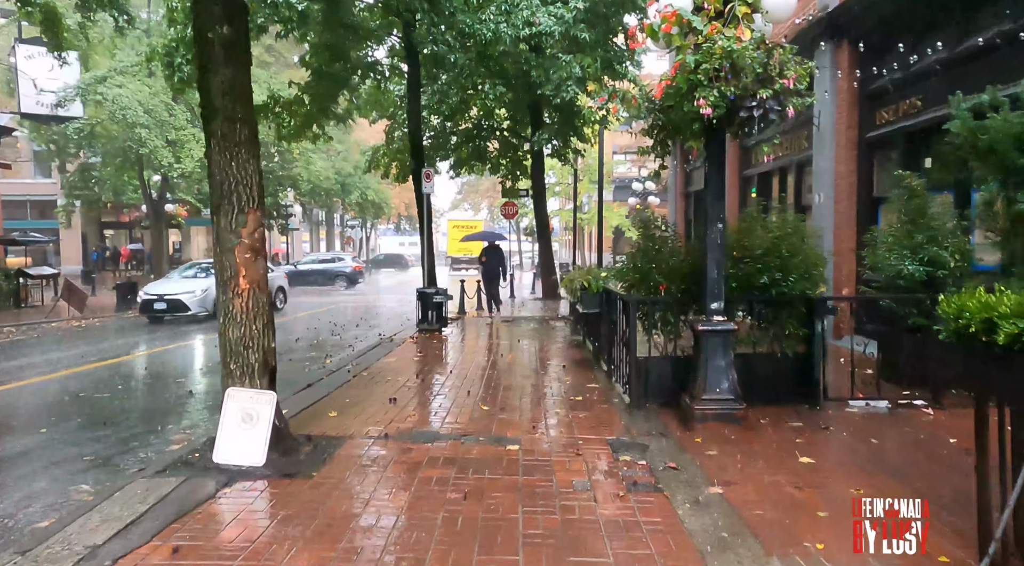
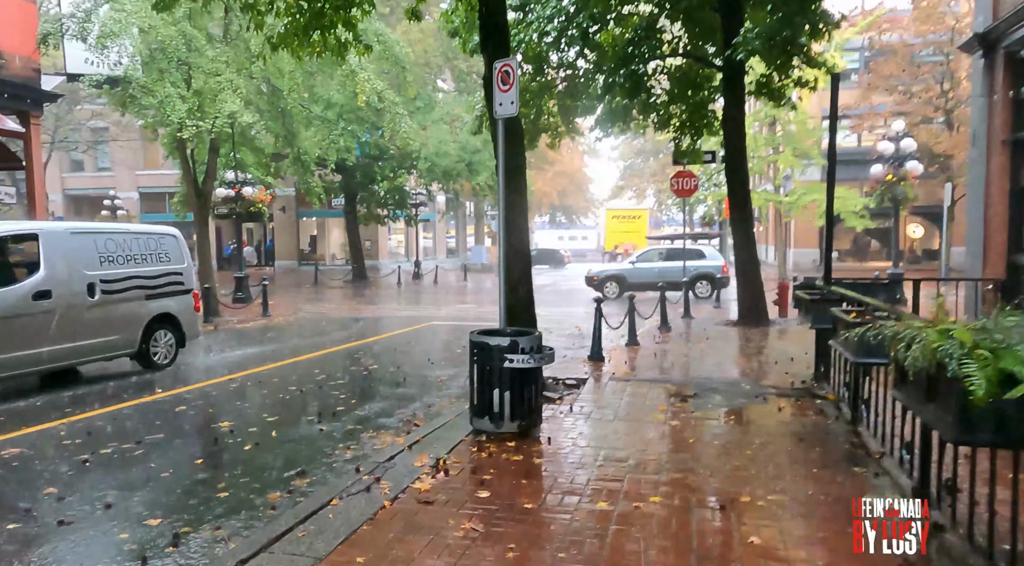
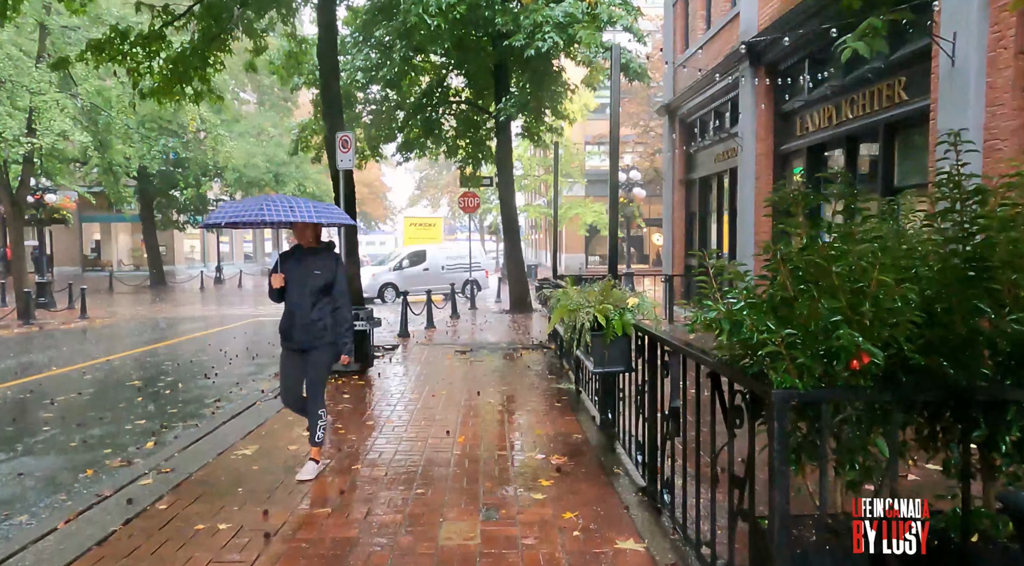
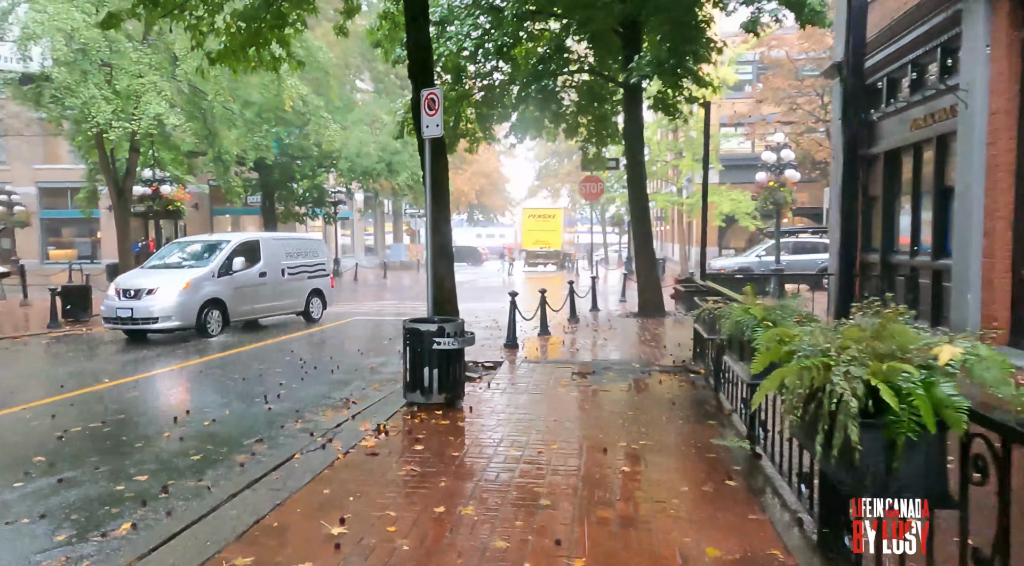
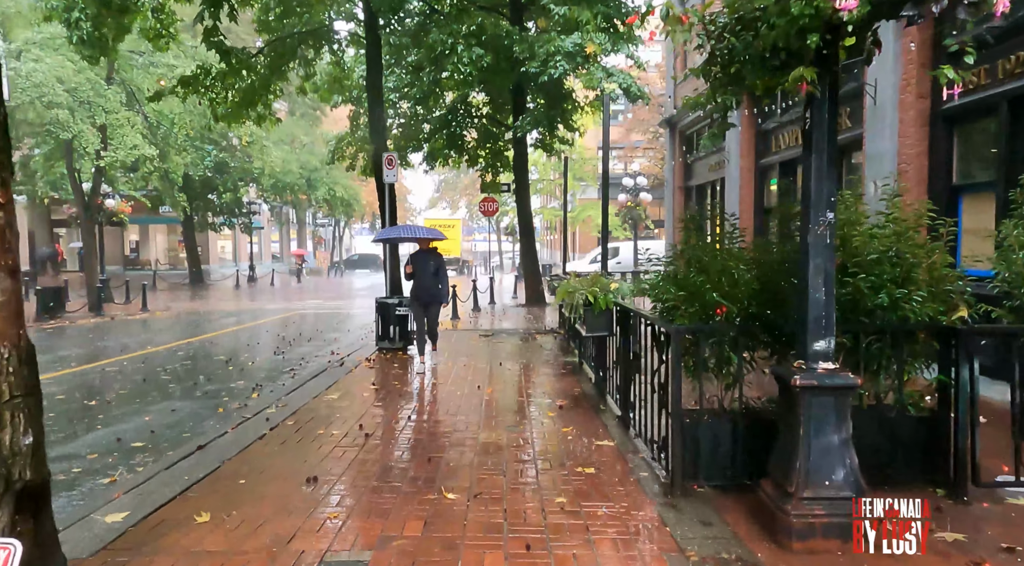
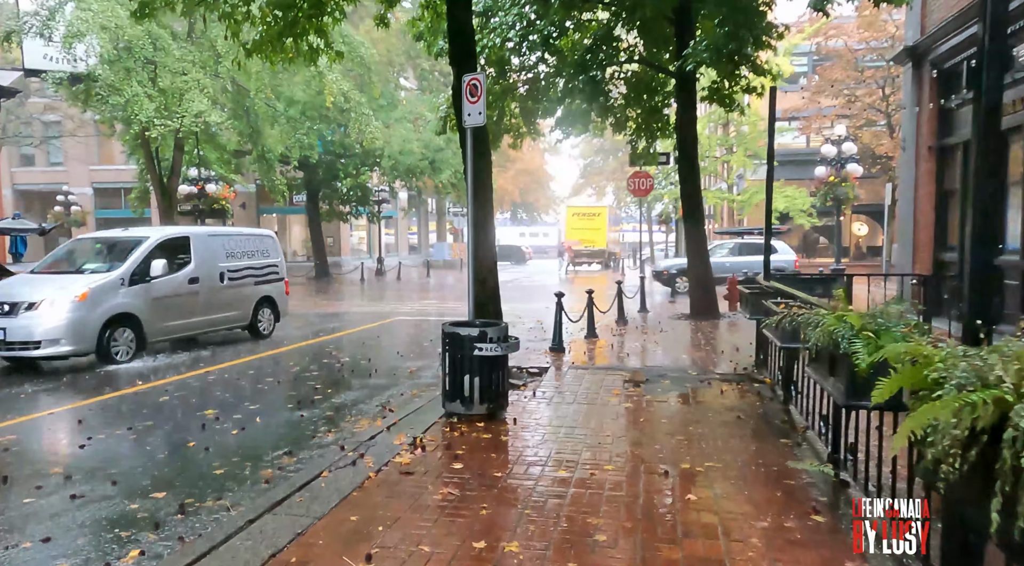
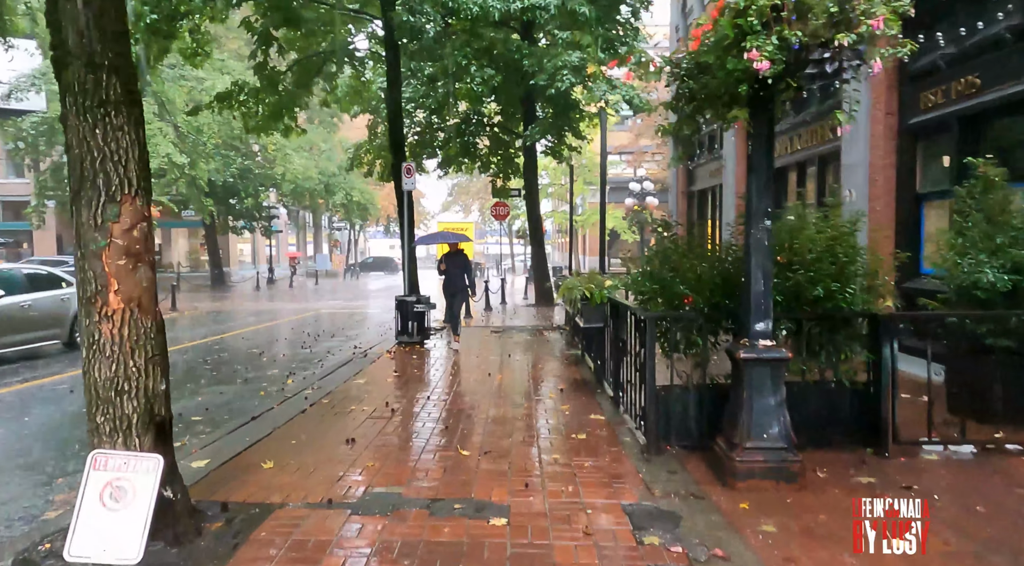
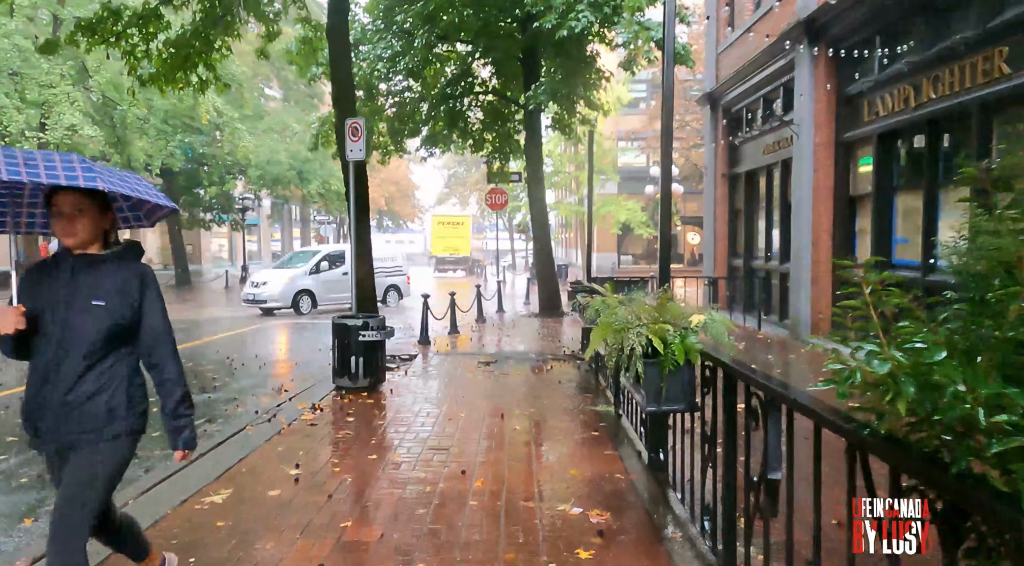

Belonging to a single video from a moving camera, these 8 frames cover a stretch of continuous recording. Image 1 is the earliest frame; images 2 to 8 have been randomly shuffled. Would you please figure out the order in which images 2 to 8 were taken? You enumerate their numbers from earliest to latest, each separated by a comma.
7, 5, 3, 8, 4, 6, 2
